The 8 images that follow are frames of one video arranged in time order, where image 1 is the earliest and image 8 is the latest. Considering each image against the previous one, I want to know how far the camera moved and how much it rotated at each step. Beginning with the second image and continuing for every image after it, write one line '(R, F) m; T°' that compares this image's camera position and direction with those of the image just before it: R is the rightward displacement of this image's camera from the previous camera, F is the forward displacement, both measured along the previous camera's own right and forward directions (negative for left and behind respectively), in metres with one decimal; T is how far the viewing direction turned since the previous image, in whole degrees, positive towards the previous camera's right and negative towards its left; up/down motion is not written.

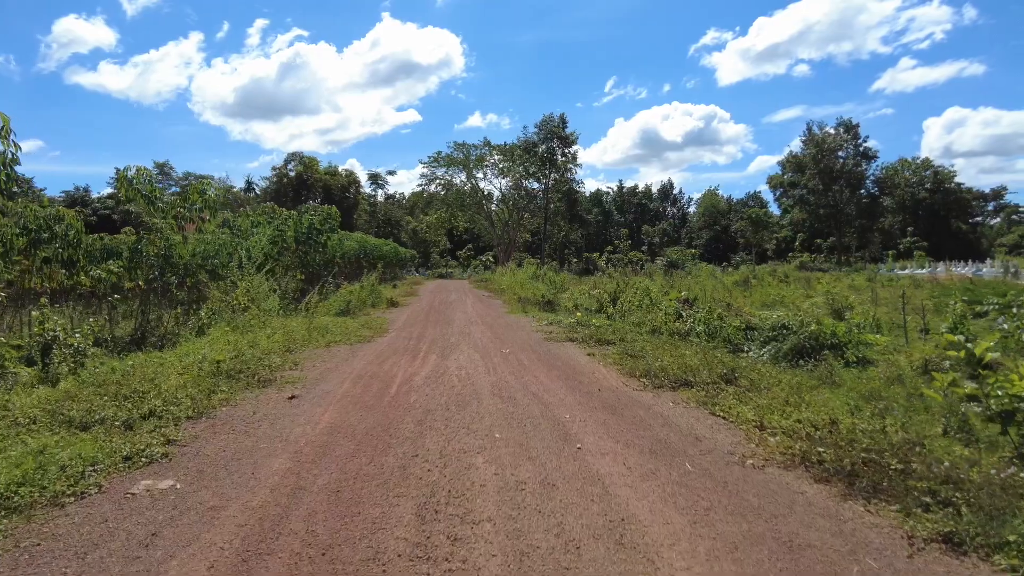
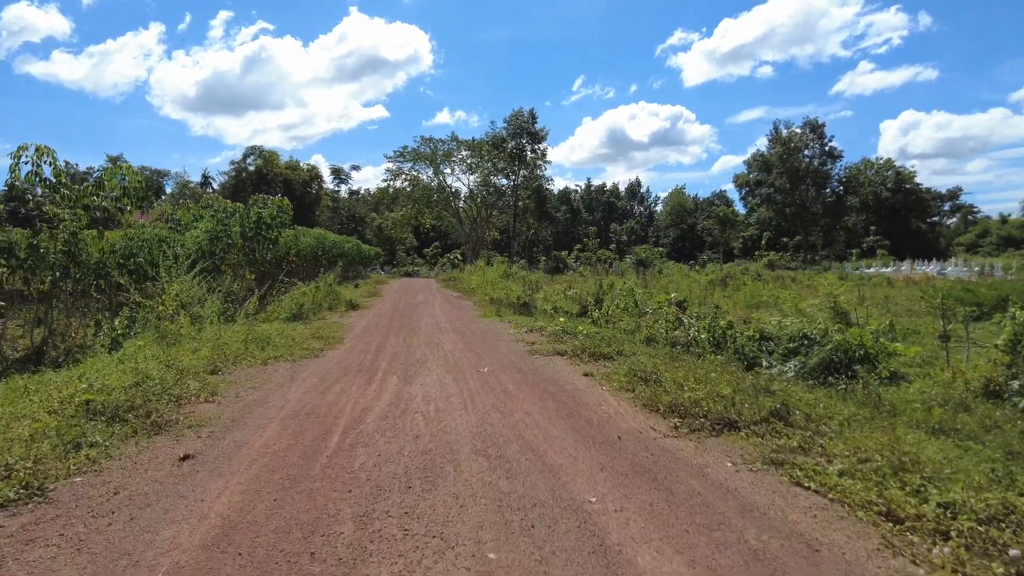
(-0.2, +1.9) m; +3°
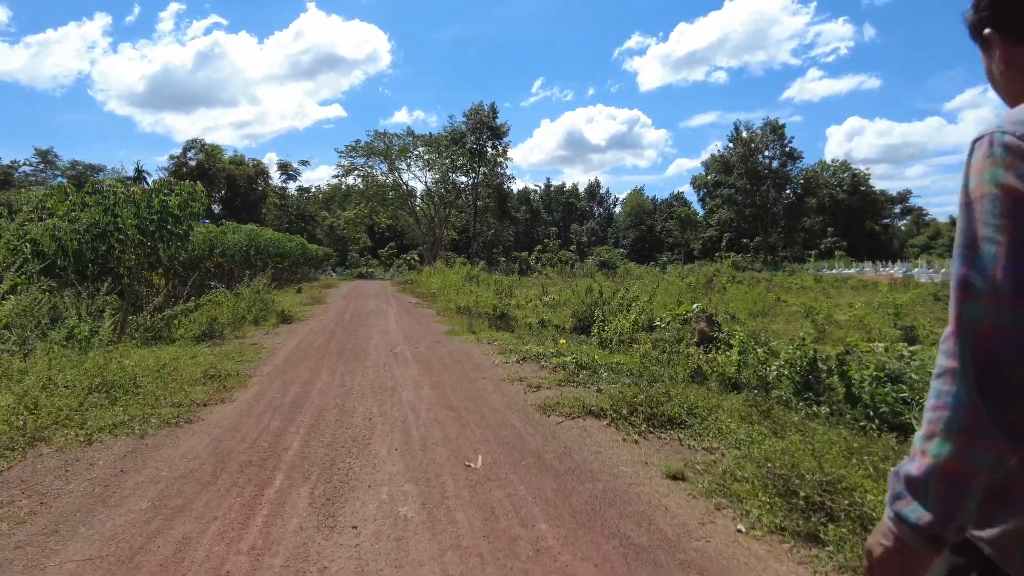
(-0.4, +3.8) m; +4°
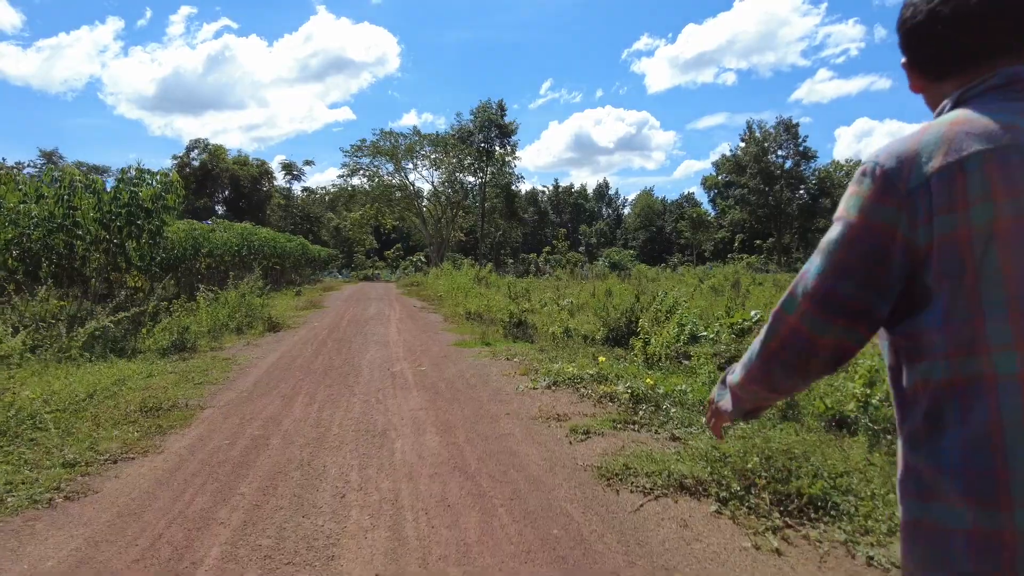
(-0.3, +2.1) m; -1°
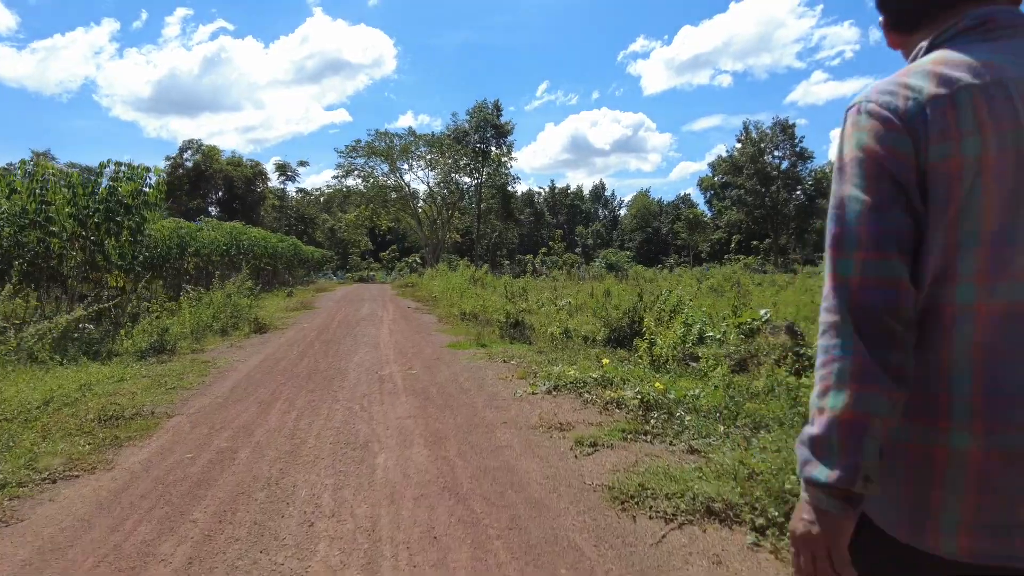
(0.0, +0.6) m; 0°
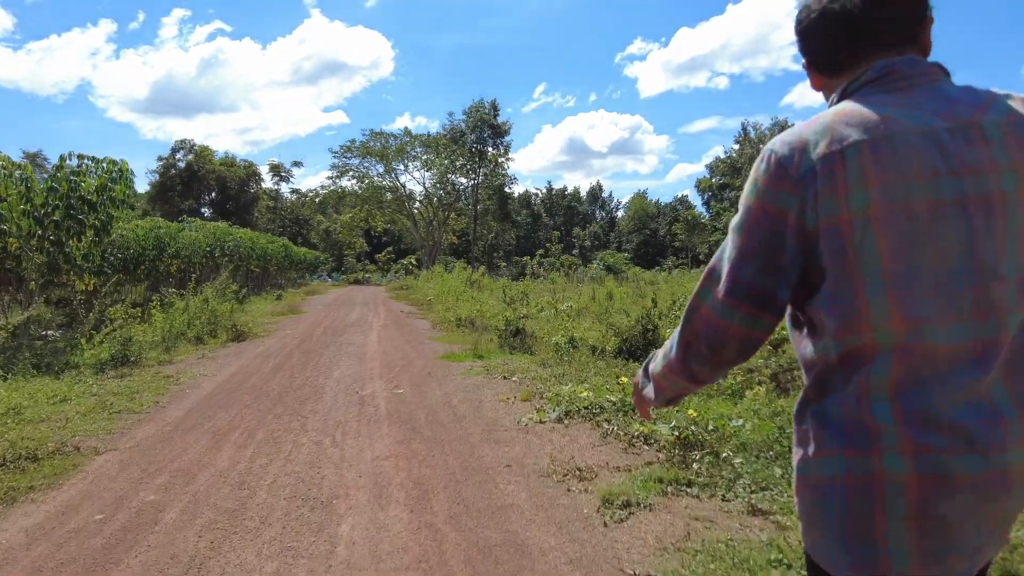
(-0.1, +1.1) m; 0°
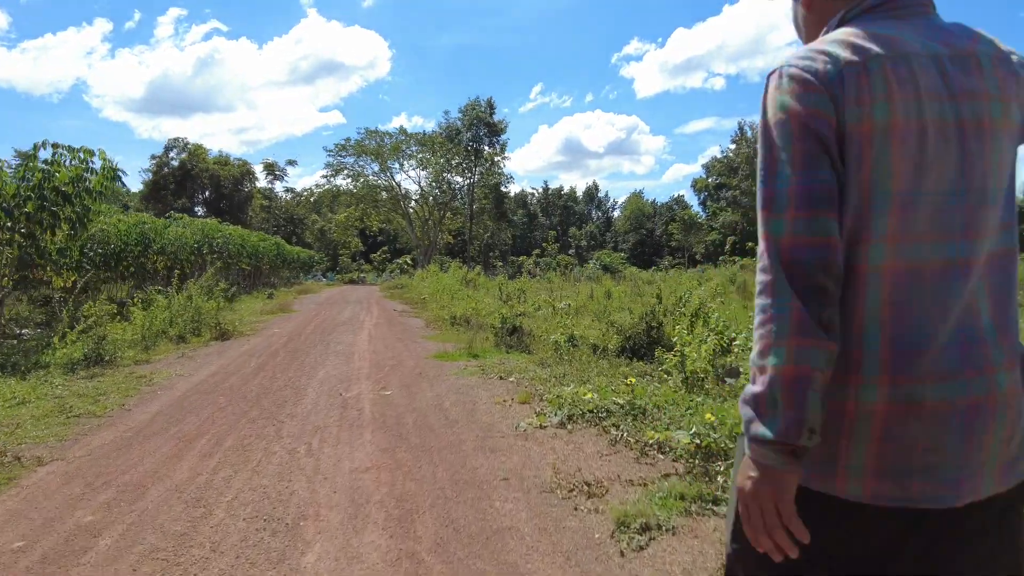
(0.0, +0.6) m; 0°
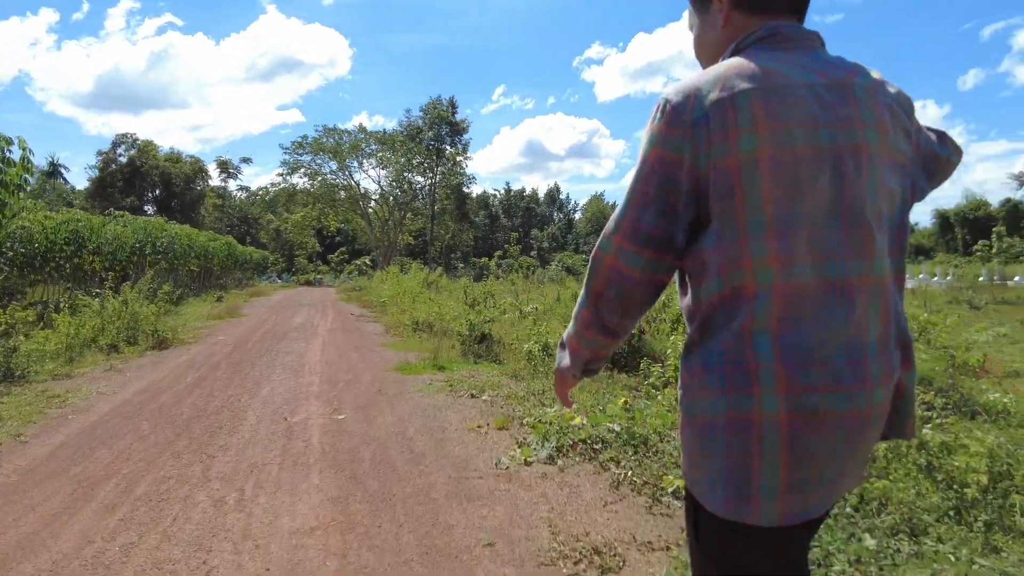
(-0.1, +0.8) m; +3°
